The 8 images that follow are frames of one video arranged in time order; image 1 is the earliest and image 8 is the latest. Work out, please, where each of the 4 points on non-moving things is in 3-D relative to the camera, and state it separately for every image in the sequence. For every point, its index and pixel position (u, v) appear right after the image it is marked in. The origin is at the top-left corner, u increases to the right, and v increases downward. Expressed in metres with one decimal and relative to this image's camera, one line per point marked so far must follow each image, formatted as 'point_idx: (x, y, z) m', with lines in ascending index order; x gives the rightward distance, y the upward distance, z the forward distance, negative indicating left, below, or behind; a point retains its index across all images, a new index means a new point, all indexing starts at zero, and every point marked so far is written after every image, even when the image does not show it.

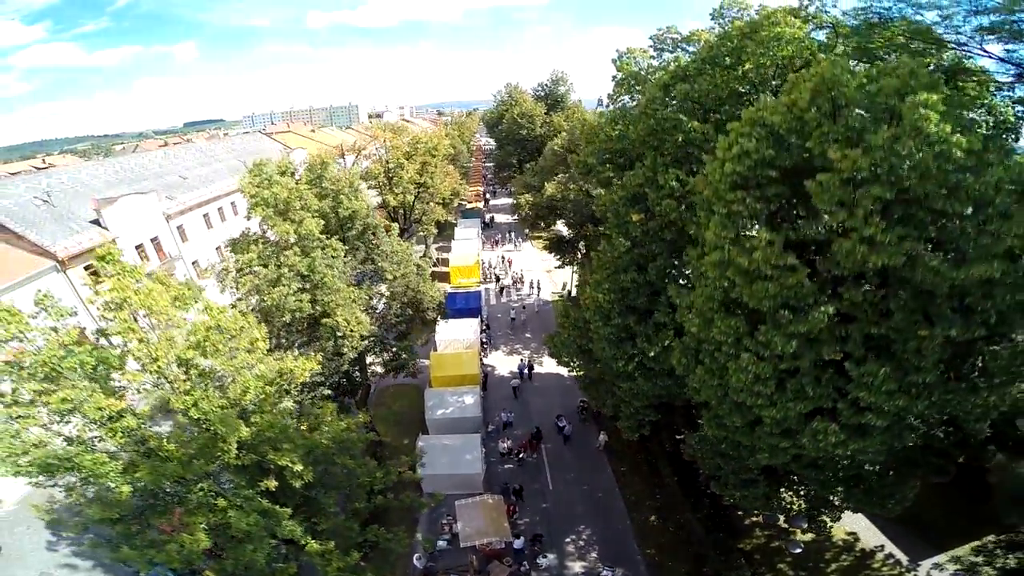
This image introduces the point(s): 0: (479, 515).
0: (-1.2, -8.4, +17.4) m
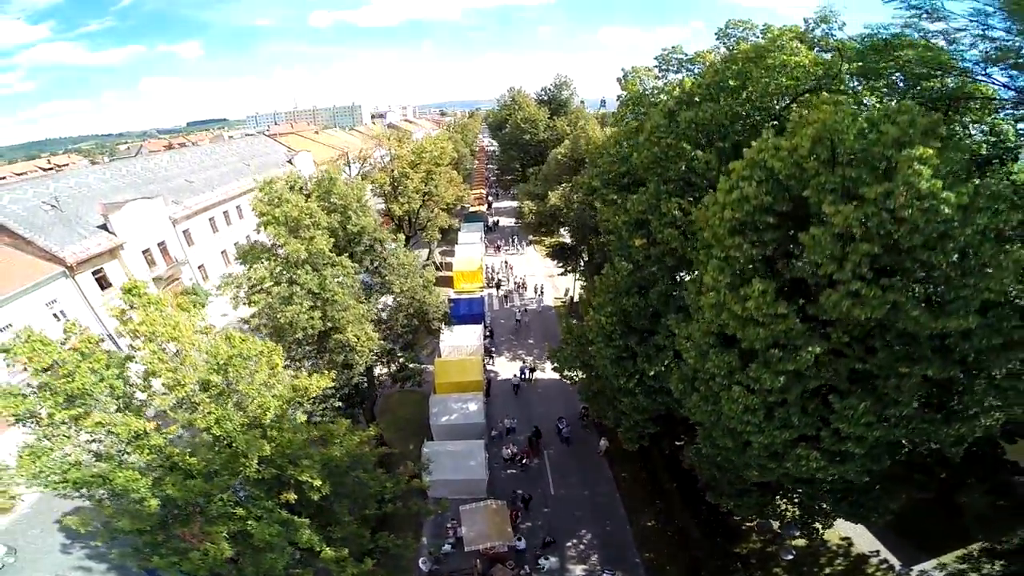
0: (-1.1, -8.8, +17.9) m
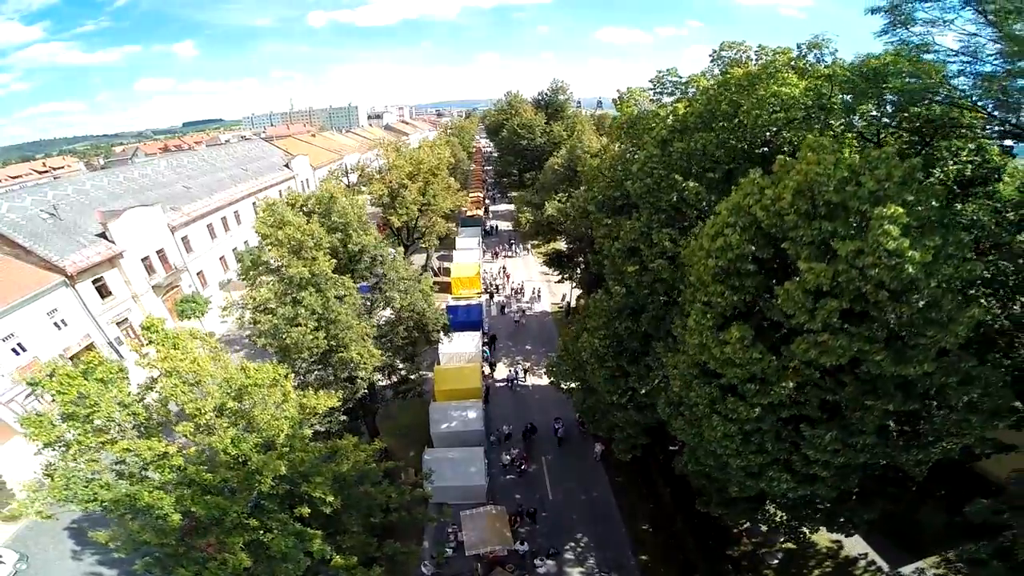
0: (-1.1, -9.4, +18.5) m
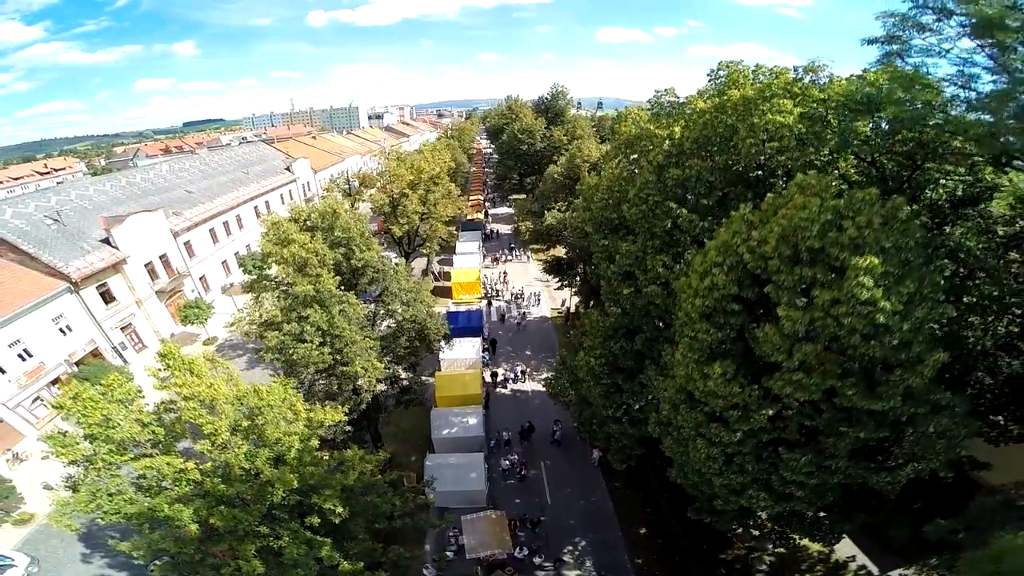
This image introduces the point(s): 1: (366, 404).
0: (-1.2, -10.0, +19.1) m
1: (-5.9, -4.7, +18.6) m
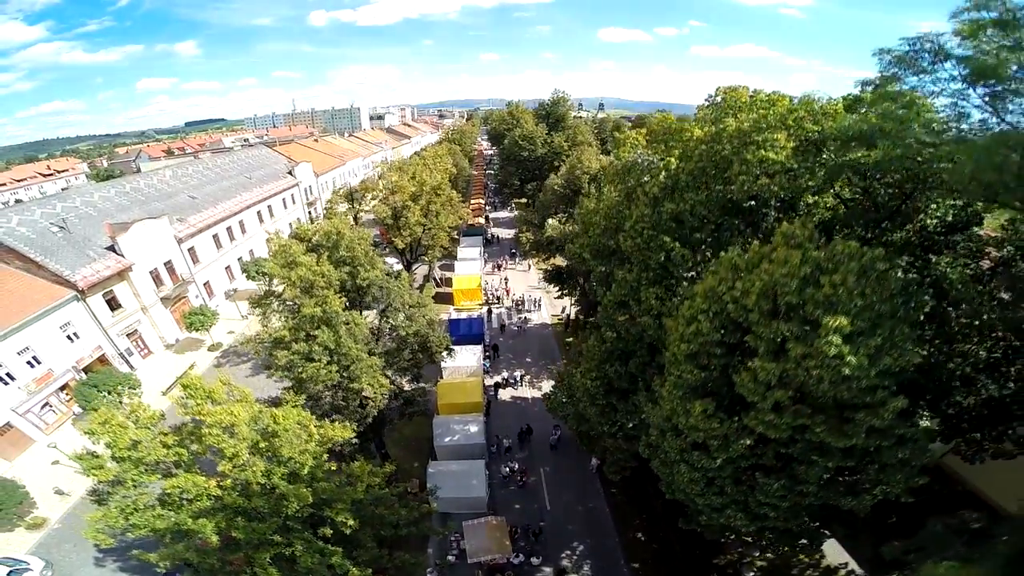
0: (-1.2, -10.6, +19.8) m
1: (-5.9, -5.4, +19.4) m
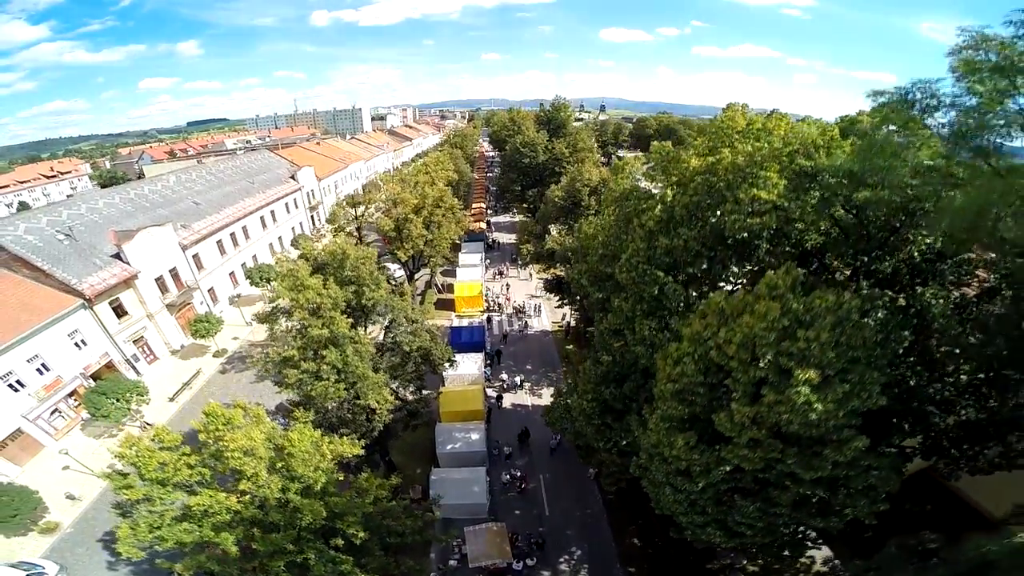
0: (-1.2, -11.4, +20.6) m
1: (-5.9, -6.1, +20.2) m
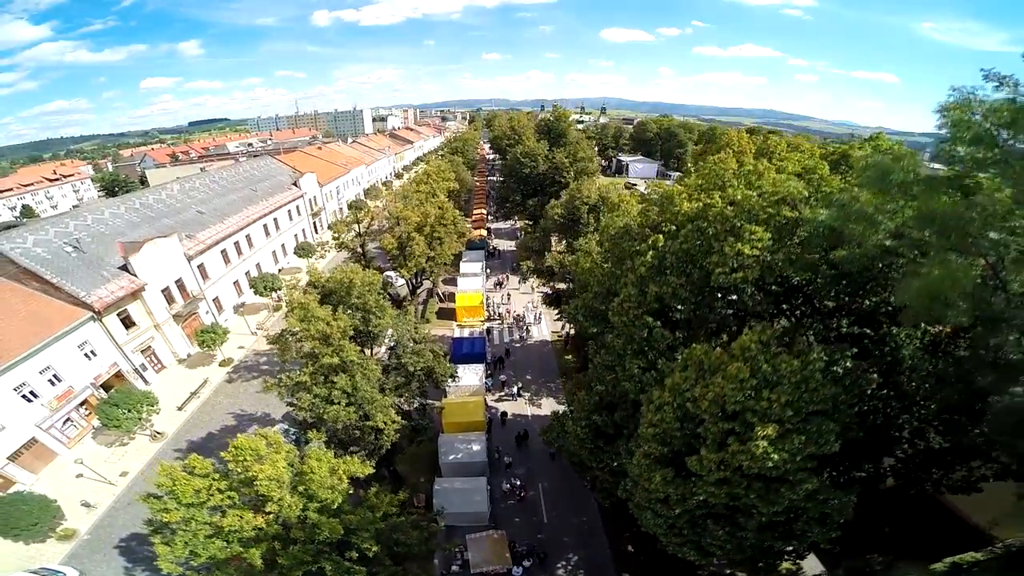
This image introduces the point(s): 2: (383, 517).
0: (-1.2, -12.4, +21.8) m
1: (-5.9, -7.1, +21.4) m
2: (-4.4, -8.0, +16.2) m
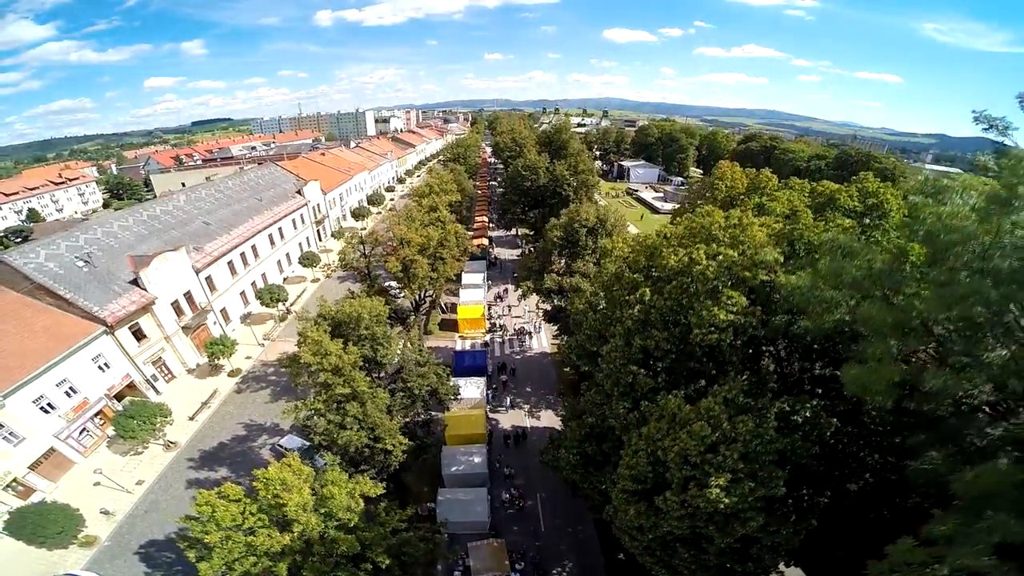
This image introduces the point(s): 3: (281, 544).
0: (-1.3, -13.9, +23.5) m
1: (-6.0, -8.6, +23.1) m
2: (-4.5, -9.4, +17.9) m
3: (-7.6, -8.1, +15.2) m
